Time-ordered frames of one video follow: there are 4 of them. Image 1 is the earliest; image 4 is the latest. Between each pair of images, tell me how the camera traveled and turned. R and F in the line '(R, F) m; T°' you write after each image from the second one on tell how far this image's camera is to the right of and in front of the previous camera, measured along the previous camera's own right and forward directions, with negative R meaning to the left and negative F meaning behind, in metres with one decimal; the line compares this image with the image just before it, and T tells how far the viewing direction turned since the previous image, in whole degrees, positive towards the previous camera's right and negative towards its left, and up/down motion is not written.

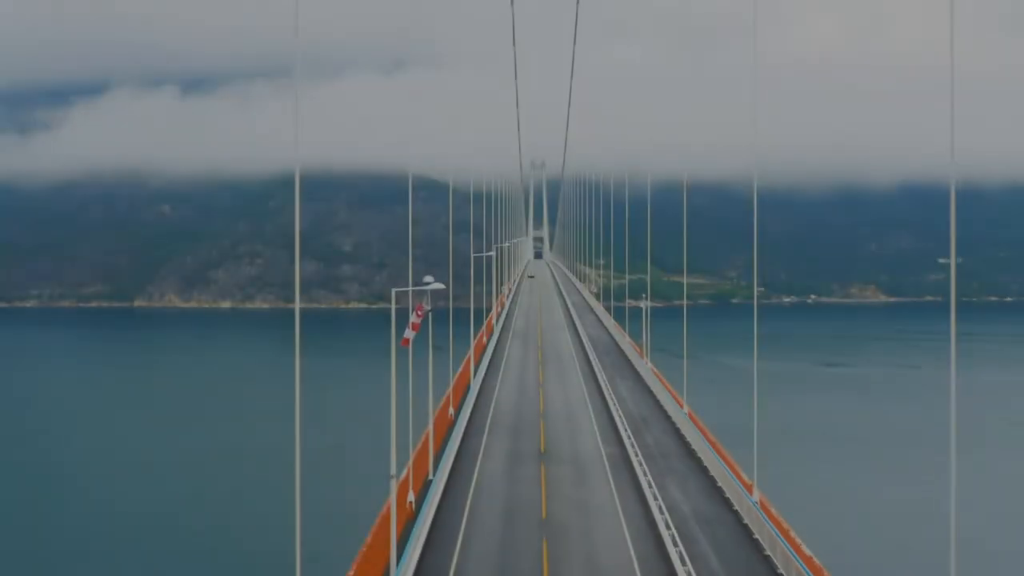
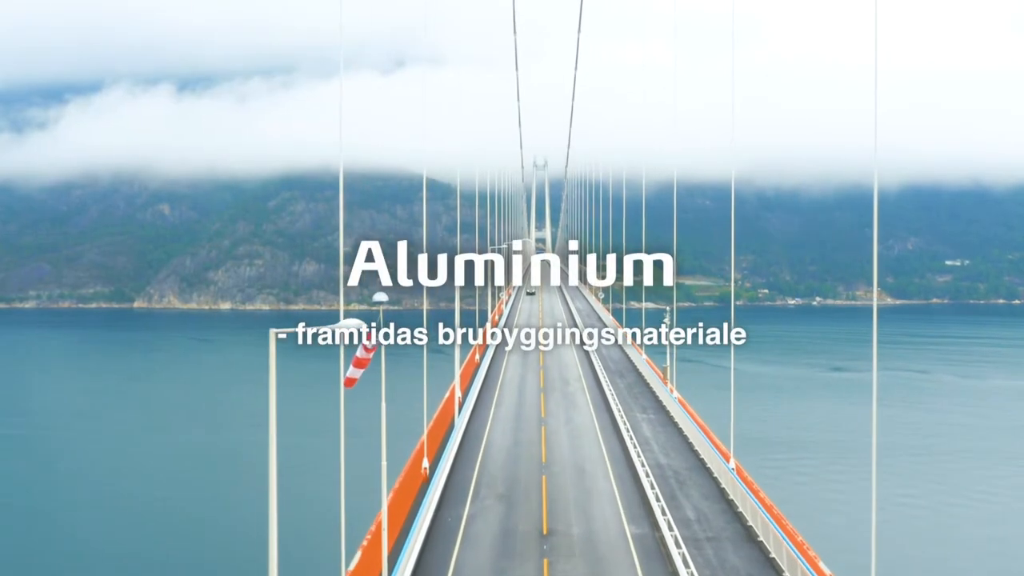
(0.0, +1.1) m; 0°
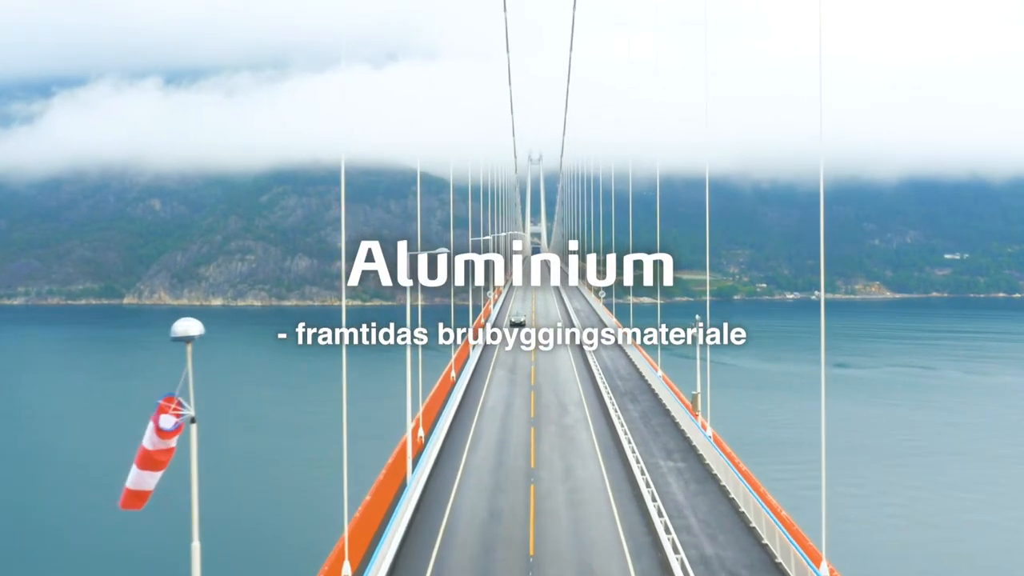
(+0.1, +1.3) m; 0°
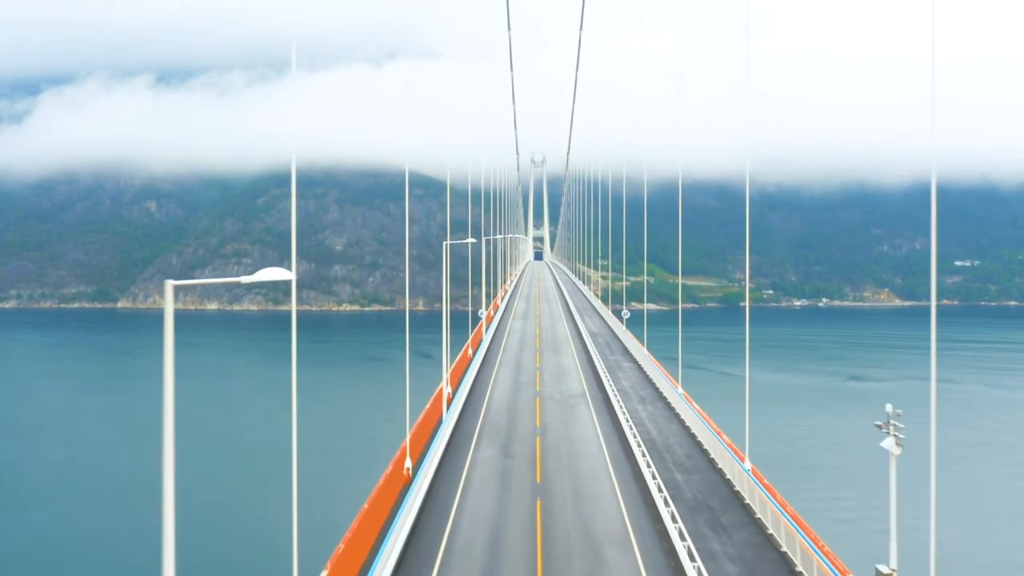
(-0.1, +2.3) m; 0°
